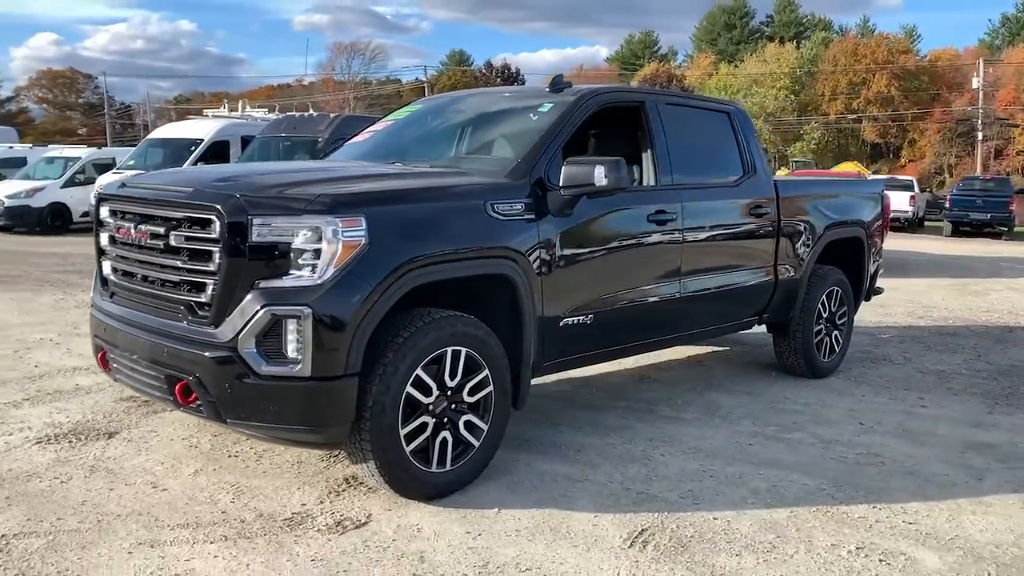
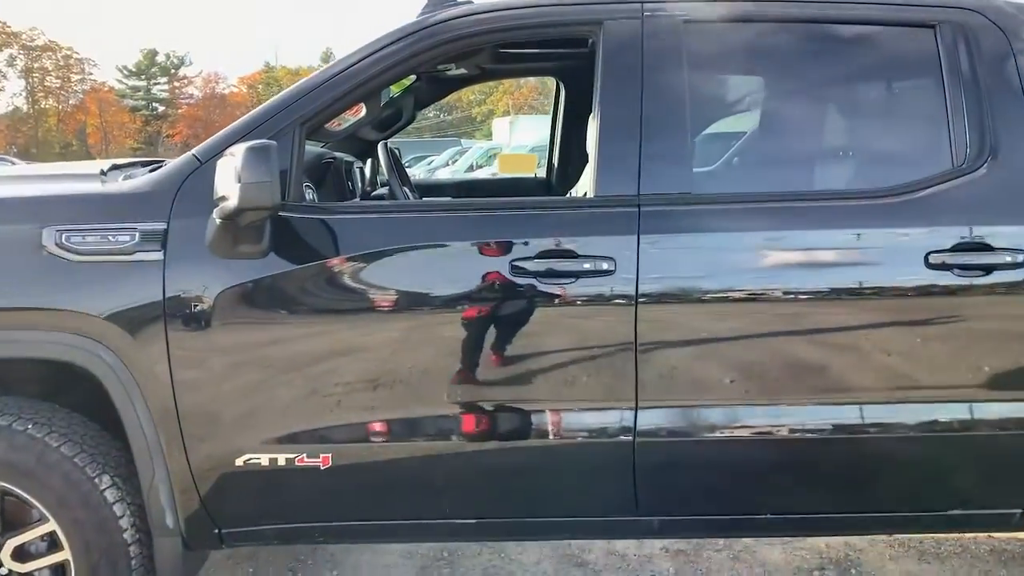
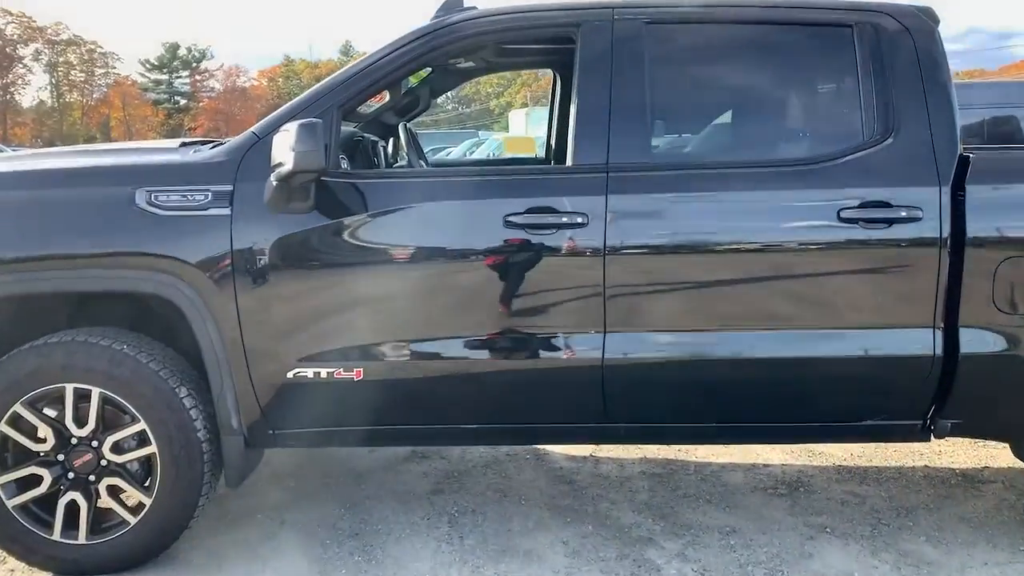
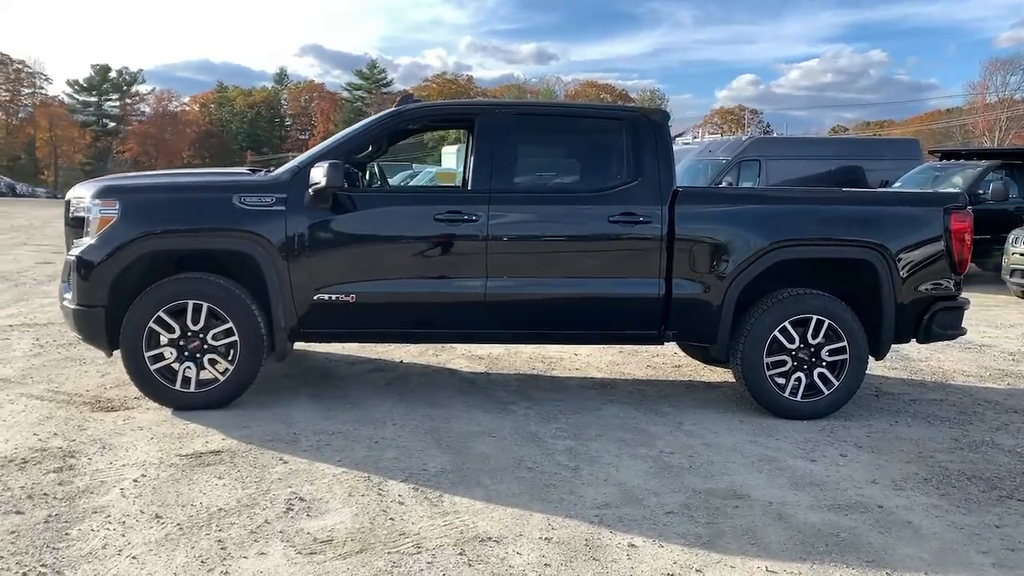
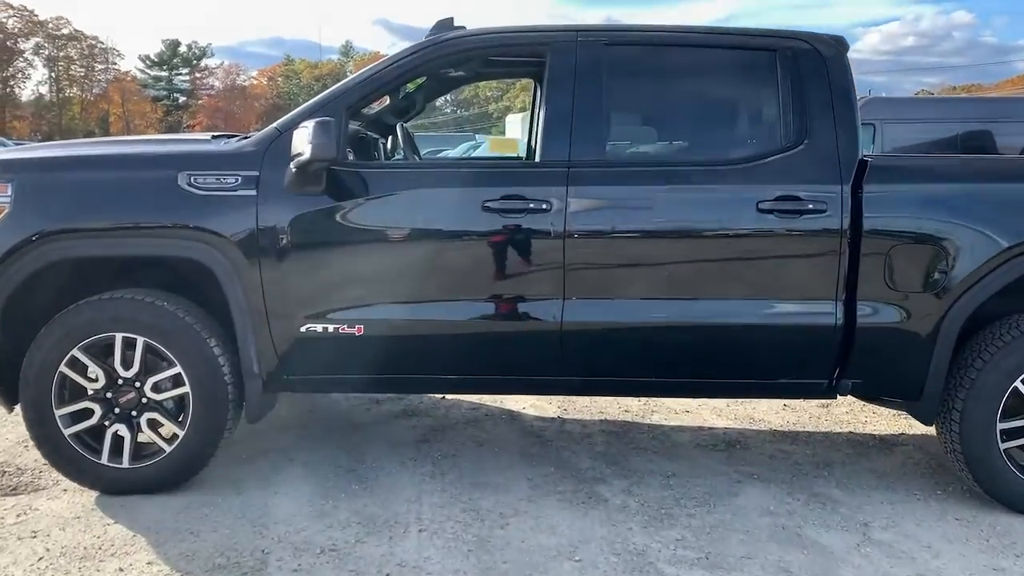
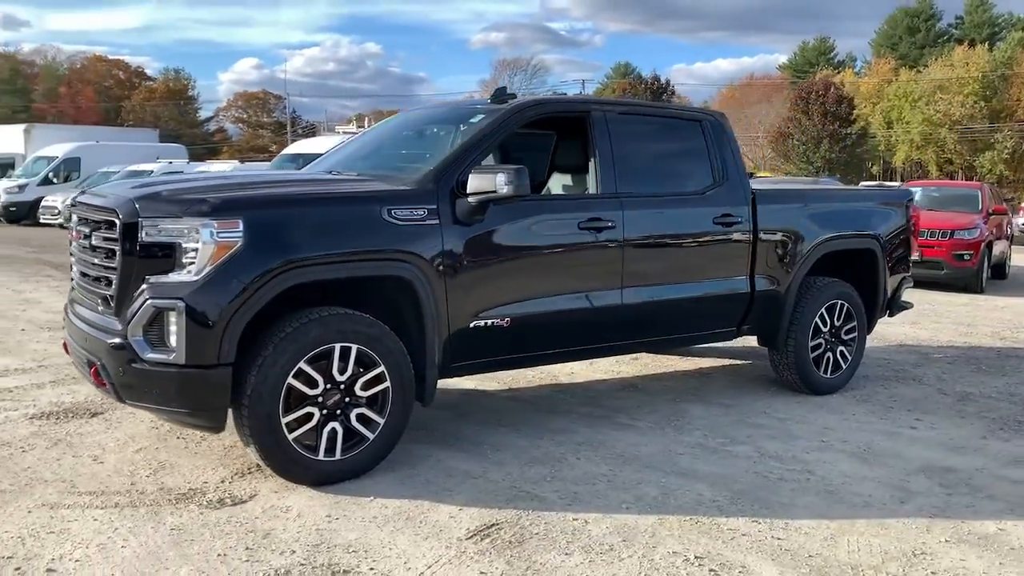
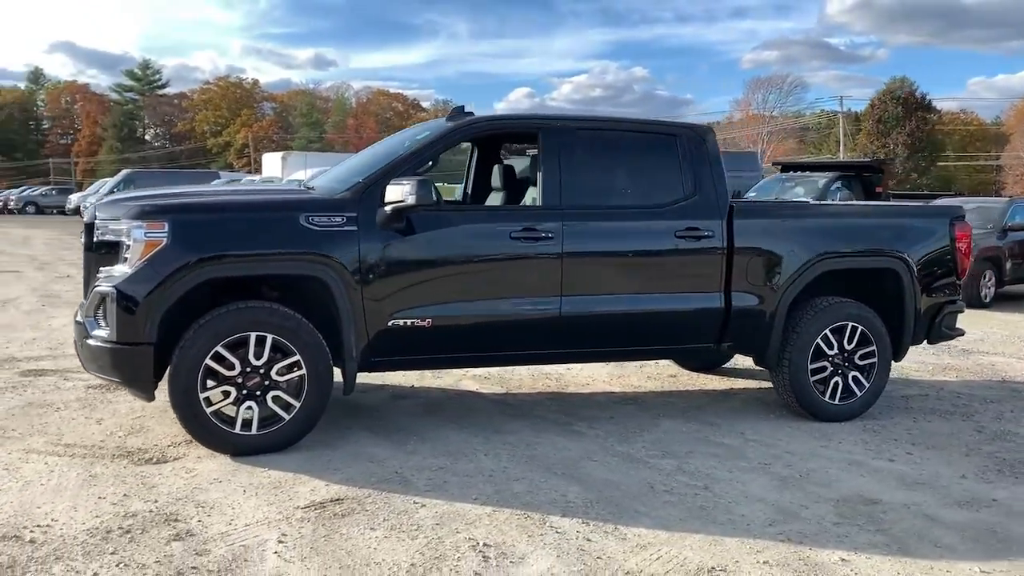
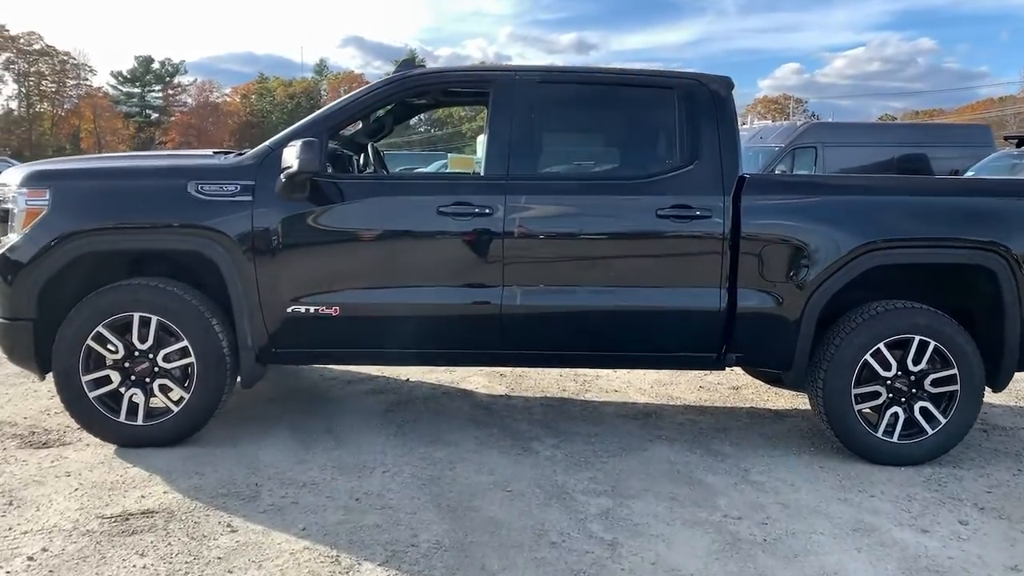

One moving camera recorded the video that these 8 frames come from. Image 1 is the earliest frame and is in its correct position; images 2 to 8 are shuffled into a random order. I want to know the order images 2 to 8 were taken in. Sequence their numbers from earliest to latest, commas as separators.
6, 7, 4, 8, 5, 3, 2
